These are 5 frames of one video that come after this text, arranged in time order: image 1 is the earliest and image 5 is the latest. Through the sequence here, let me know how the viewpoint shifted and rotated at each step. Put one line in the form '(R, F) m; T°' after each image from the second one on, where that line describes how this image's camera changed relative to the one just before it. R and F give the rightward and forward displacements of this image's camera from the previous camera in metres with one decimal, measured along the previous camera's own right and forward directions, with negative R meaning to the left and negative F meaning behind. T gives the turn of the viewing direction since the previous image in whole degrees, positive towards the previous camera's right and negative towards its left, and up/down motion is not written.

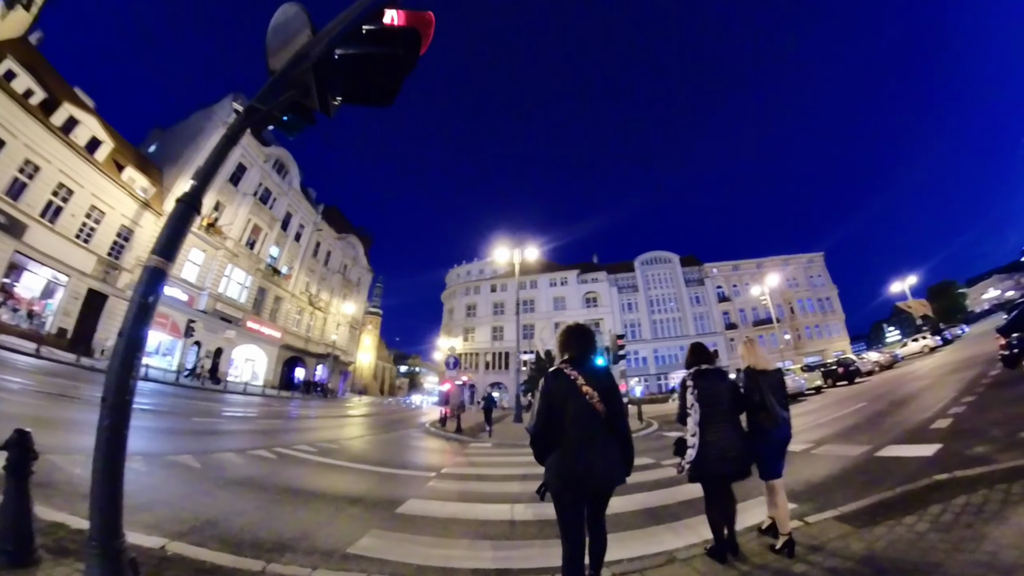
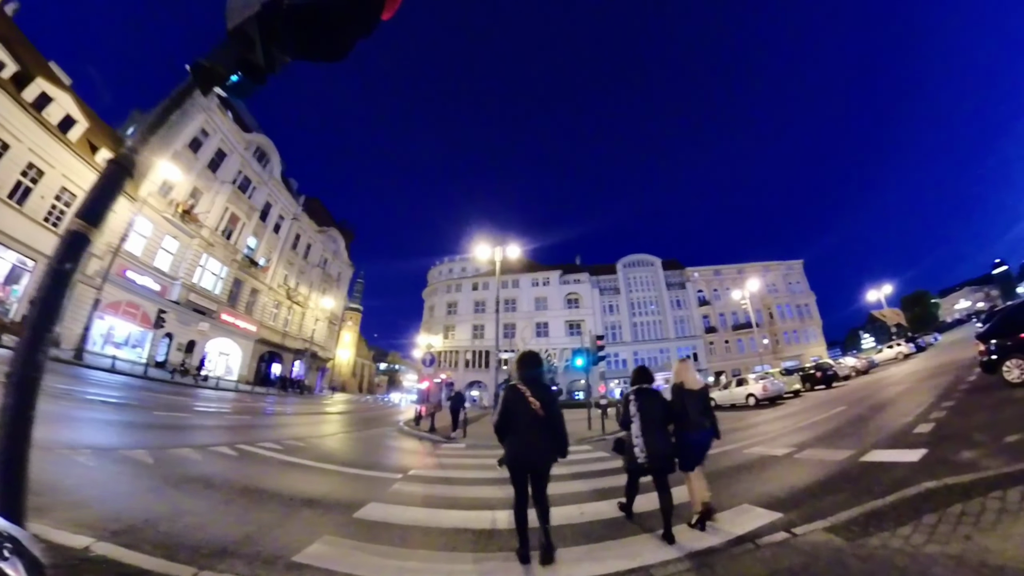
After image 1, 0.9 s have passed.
(+0.1, +0.3) m; +2°
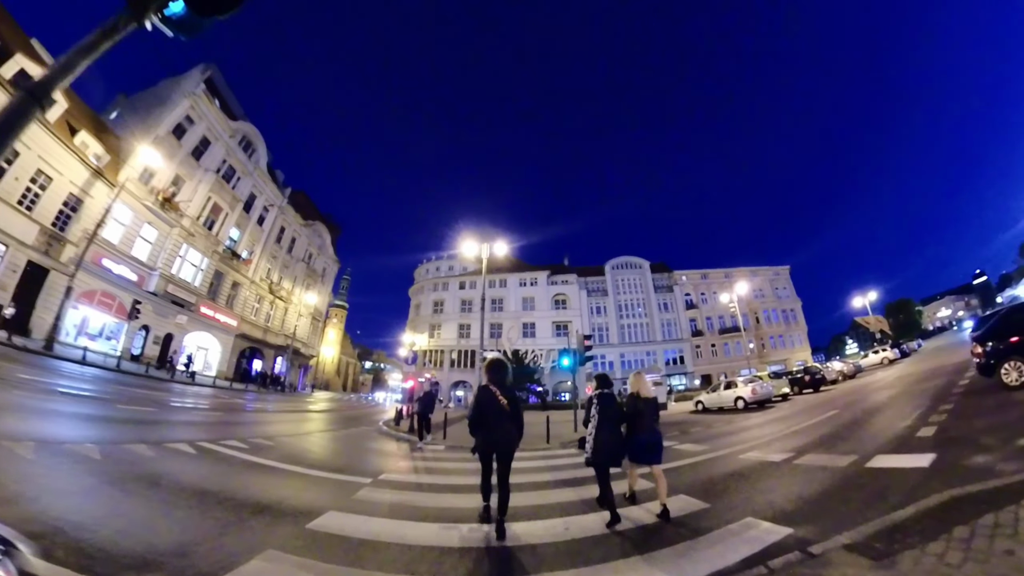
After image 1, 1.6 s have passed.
(+0.1, +0.5) m; +2°
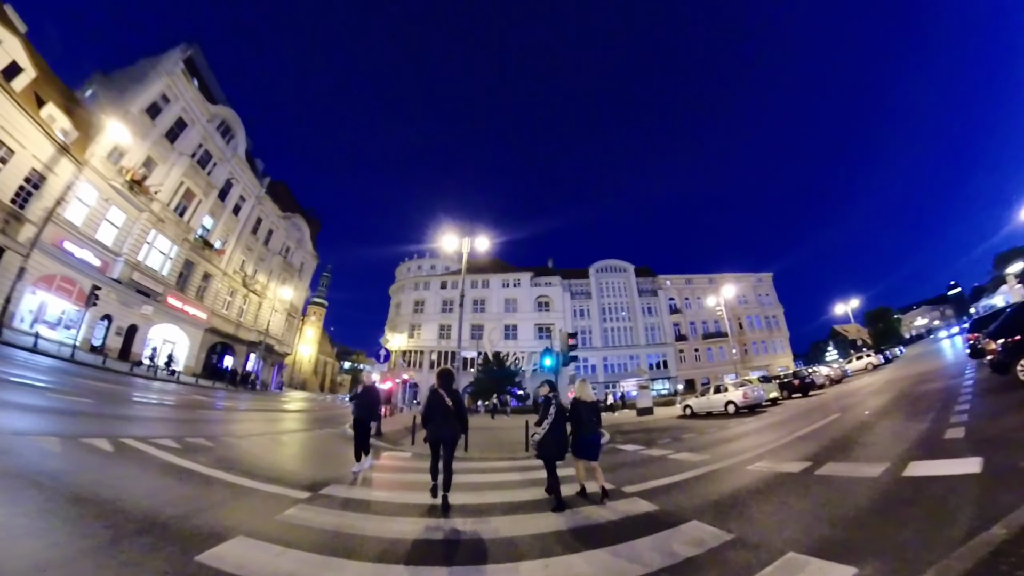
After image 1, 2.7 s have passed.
(0.0, +0.8) m; +2°
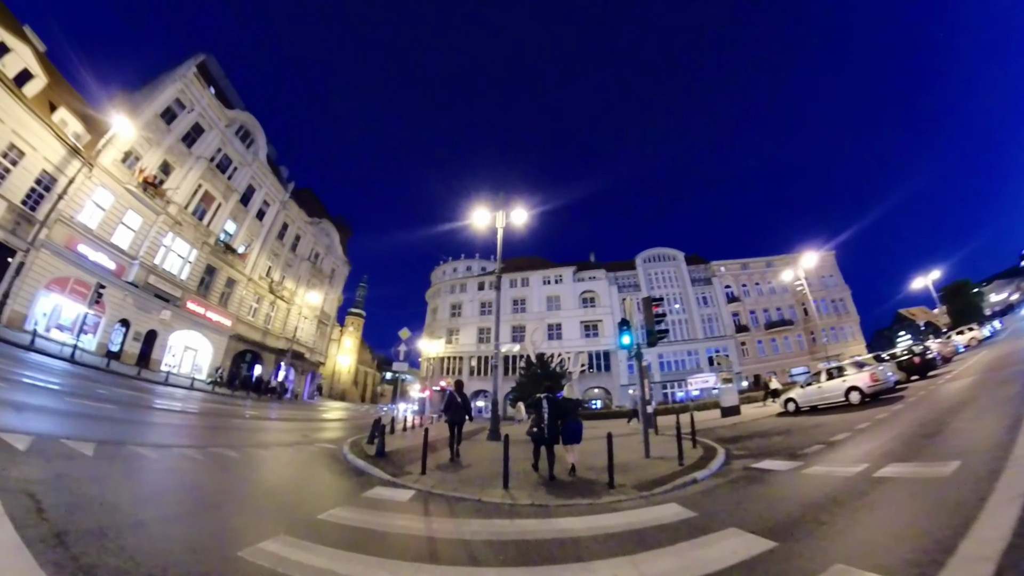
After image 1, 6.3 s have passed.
(-0.4, +3.0) m; -5°
